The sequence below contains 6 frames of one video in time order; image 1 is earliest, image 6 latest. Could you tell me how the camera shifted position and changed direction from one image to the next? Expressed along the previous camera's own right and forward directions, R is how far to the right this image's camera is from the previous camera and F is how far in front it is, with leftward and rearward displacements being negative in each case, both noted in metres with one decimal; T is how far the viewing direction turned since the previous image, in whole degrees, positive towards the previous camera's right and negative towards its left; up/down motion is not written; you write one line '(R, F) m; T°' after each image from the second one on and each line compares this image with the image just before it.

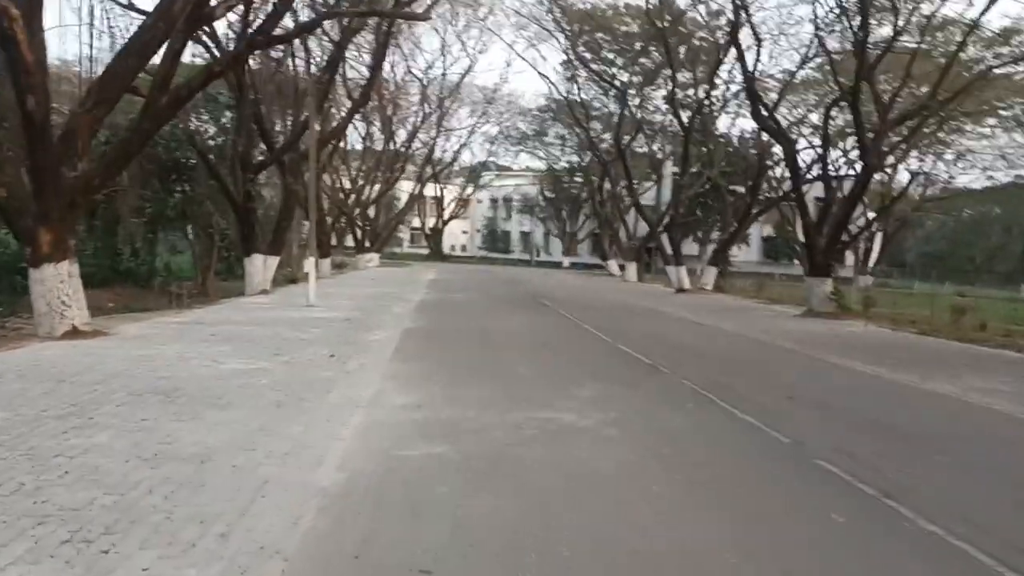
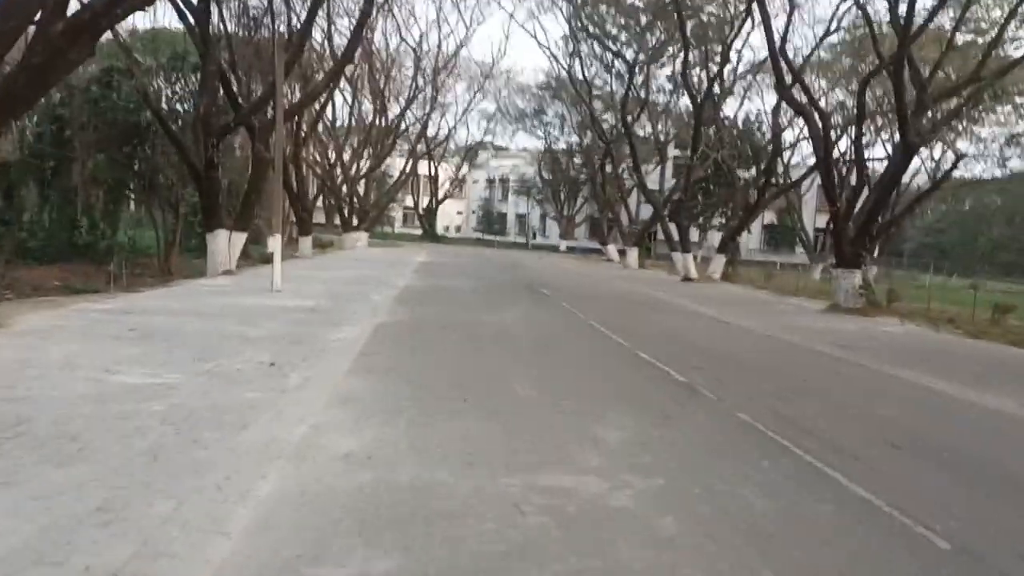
(0.0, +3.3) m; 0°
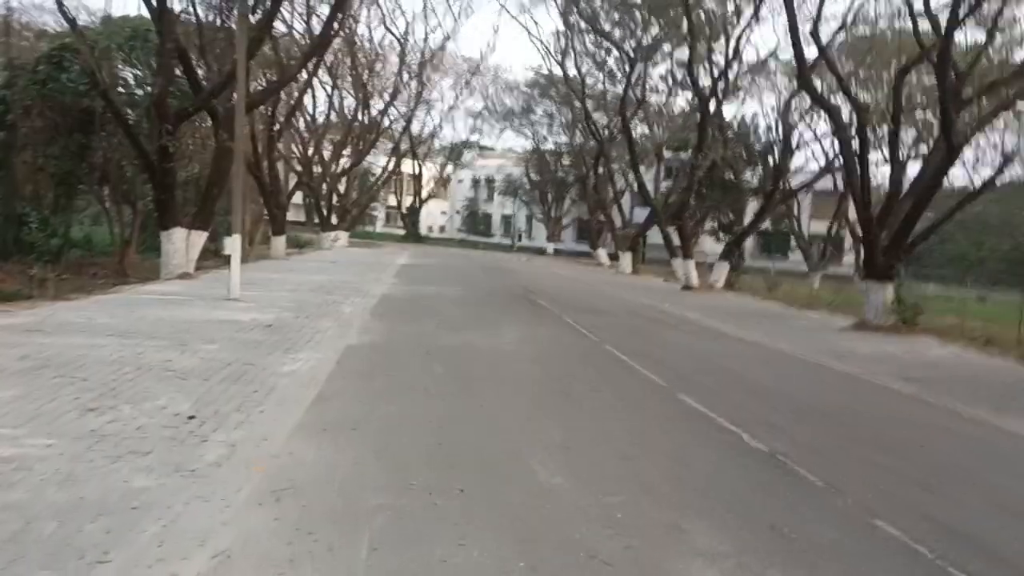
(-0.3, +3.0) m; +1°
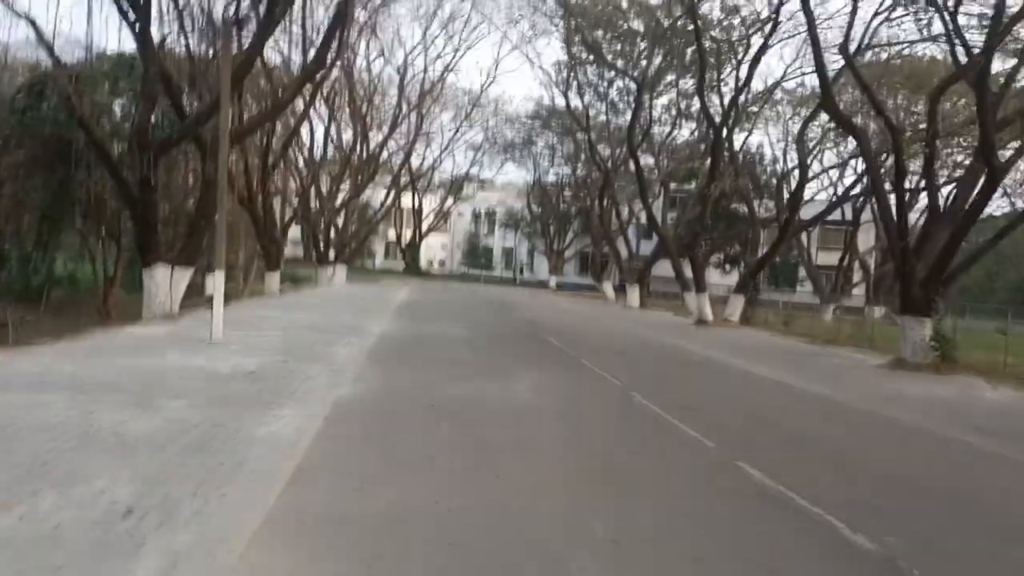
(-0.2, +1.8) m; 0°
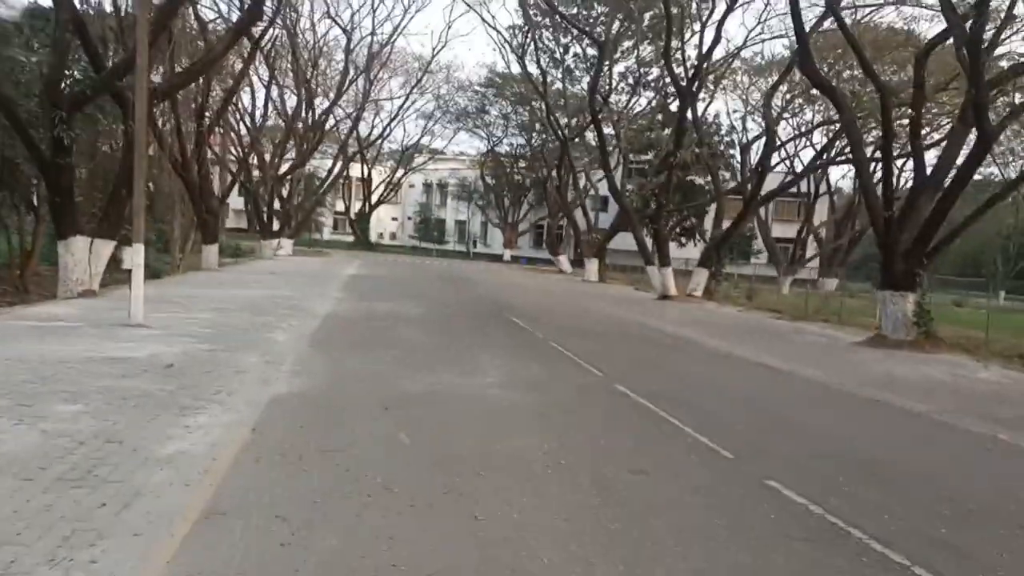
(-0.2, +1.8) m; +3°
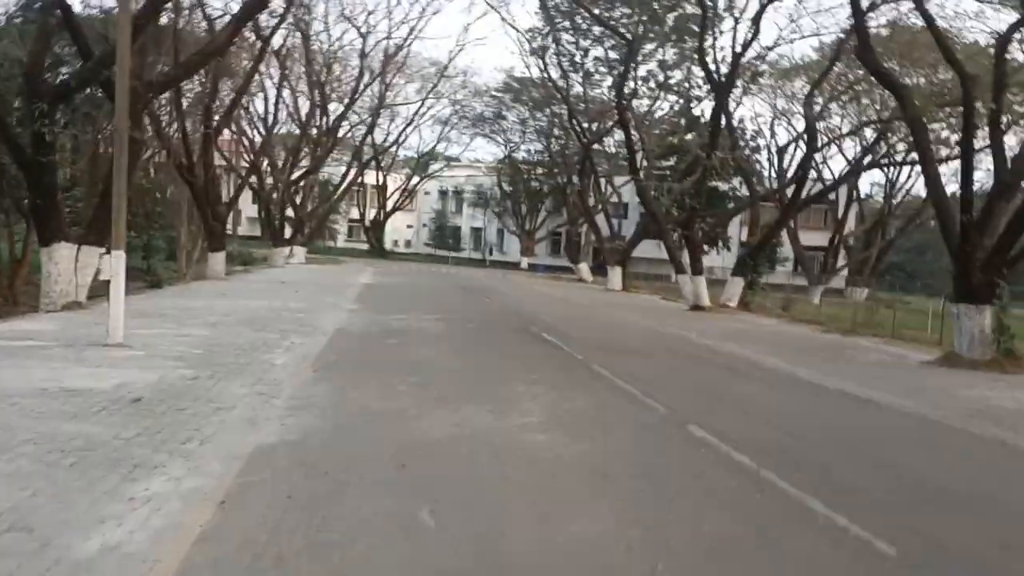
(-0.4, +2.2) m; -1°
